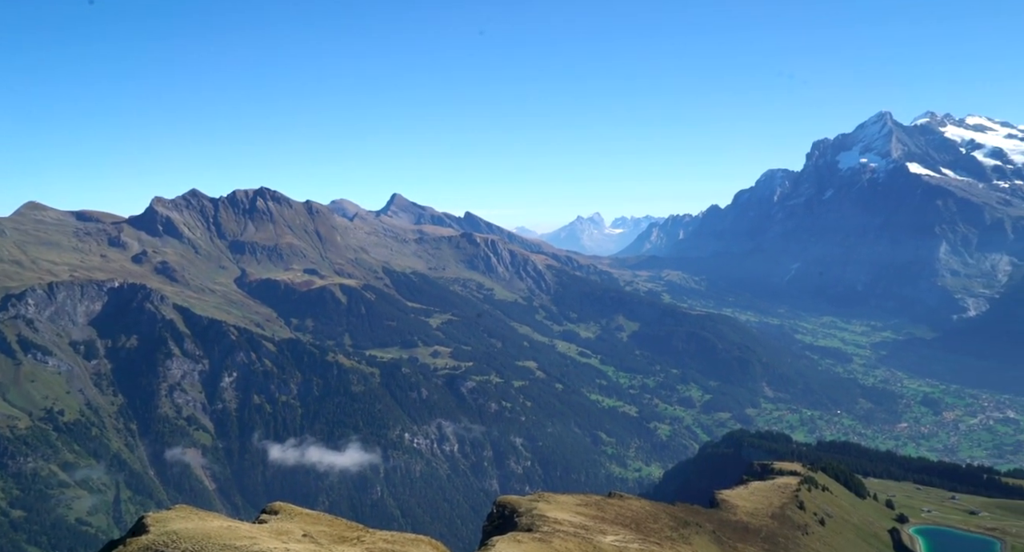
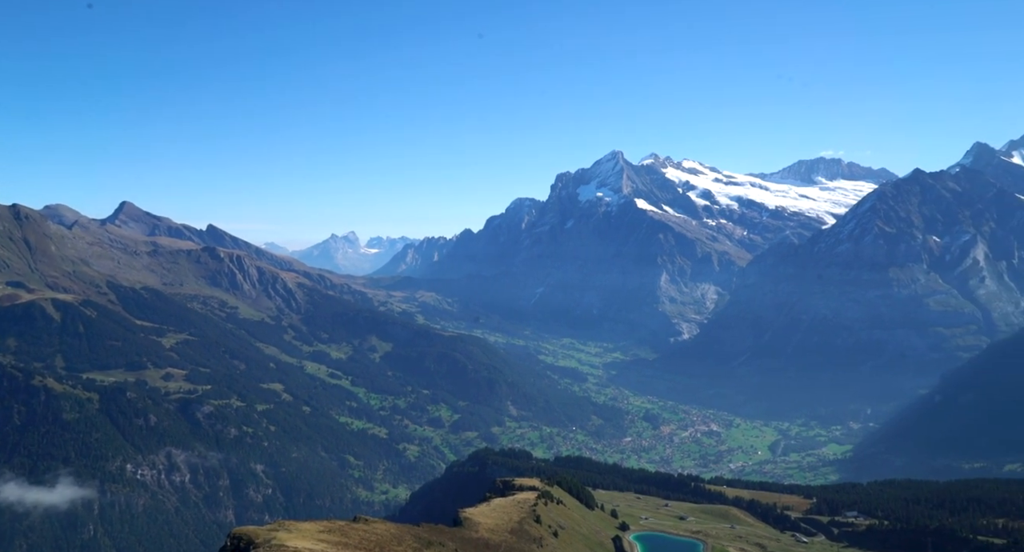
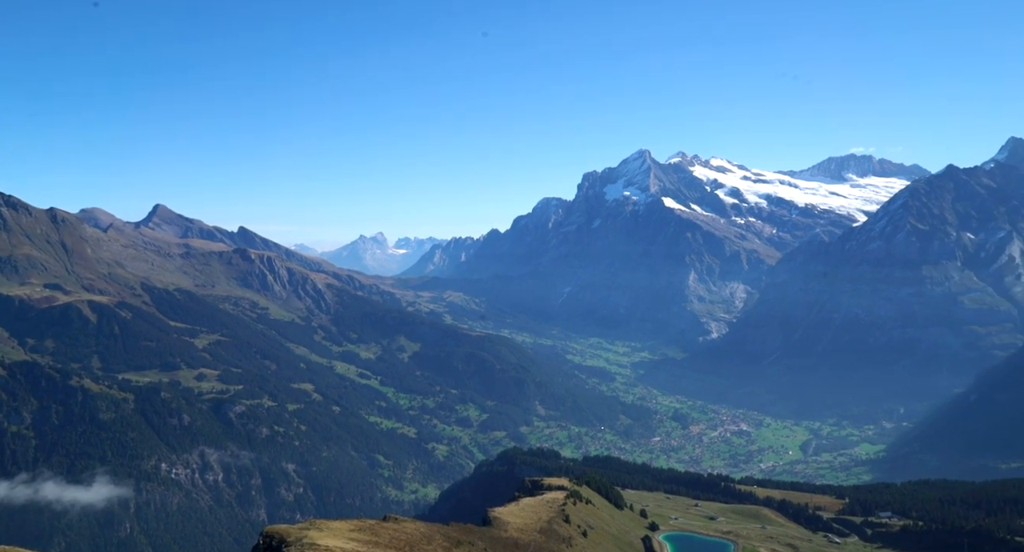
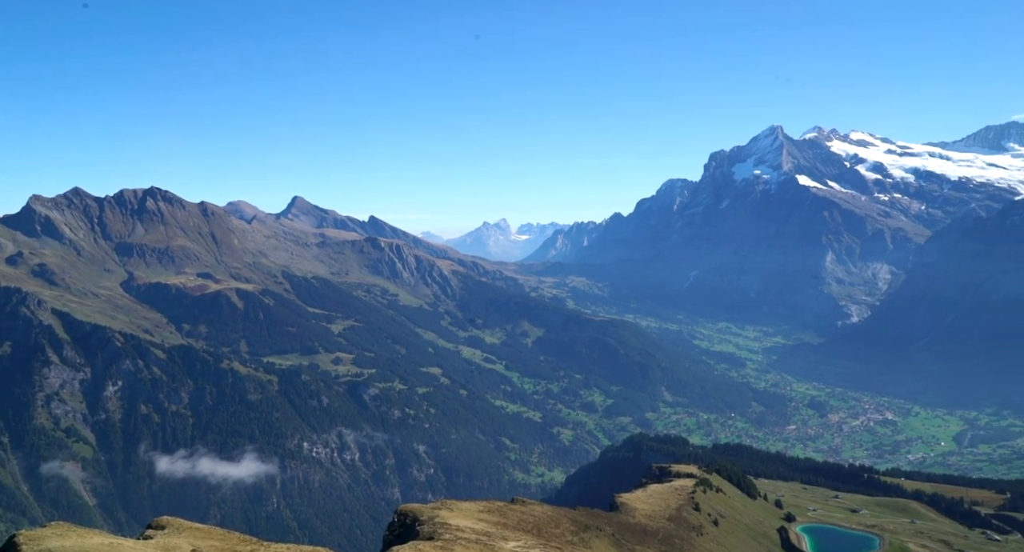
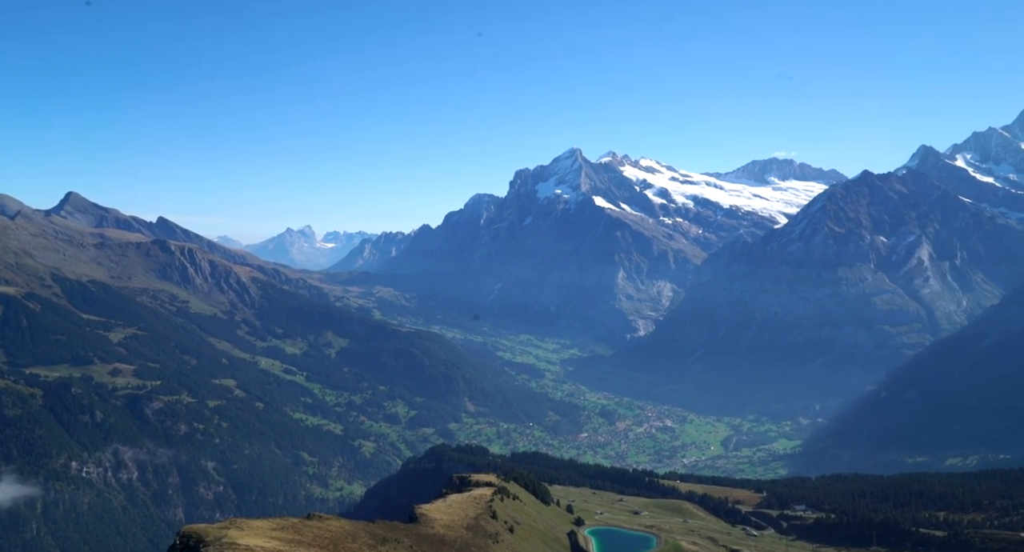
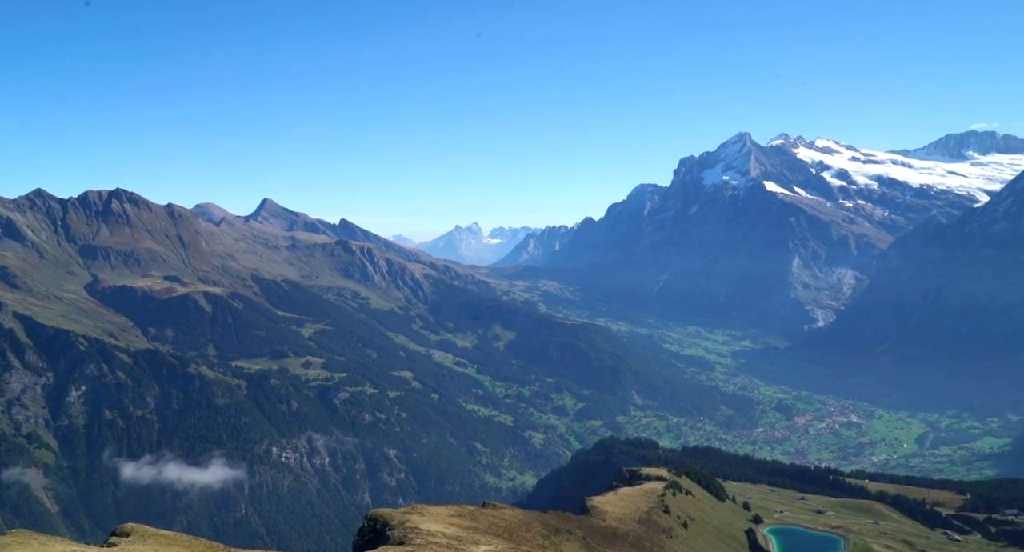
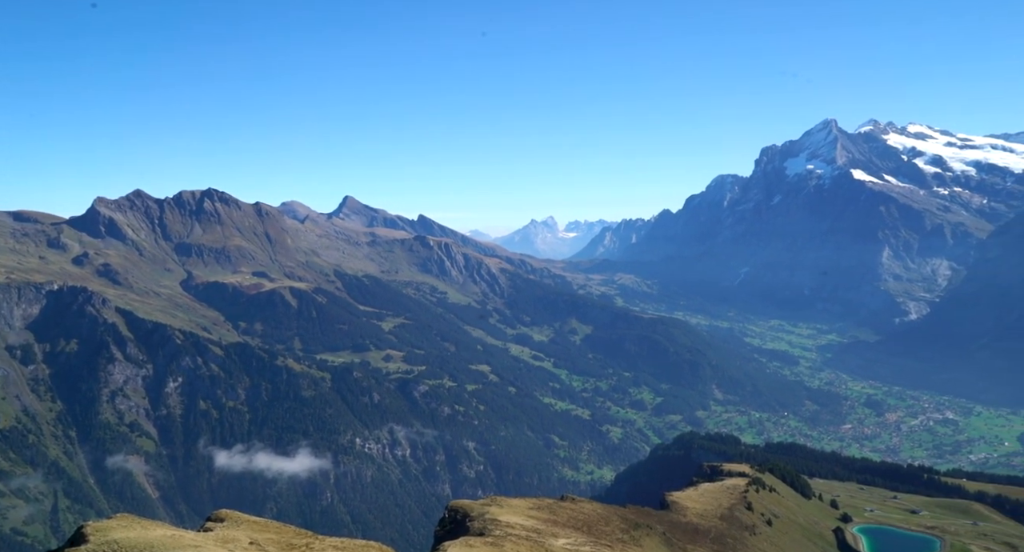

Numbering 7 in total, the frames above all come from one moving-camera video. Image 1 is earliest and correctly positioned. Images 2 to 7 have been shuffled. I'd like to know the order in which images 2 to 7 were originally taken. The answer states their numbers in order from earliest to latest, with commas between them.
7, 4, 6, 3, 2, 5
